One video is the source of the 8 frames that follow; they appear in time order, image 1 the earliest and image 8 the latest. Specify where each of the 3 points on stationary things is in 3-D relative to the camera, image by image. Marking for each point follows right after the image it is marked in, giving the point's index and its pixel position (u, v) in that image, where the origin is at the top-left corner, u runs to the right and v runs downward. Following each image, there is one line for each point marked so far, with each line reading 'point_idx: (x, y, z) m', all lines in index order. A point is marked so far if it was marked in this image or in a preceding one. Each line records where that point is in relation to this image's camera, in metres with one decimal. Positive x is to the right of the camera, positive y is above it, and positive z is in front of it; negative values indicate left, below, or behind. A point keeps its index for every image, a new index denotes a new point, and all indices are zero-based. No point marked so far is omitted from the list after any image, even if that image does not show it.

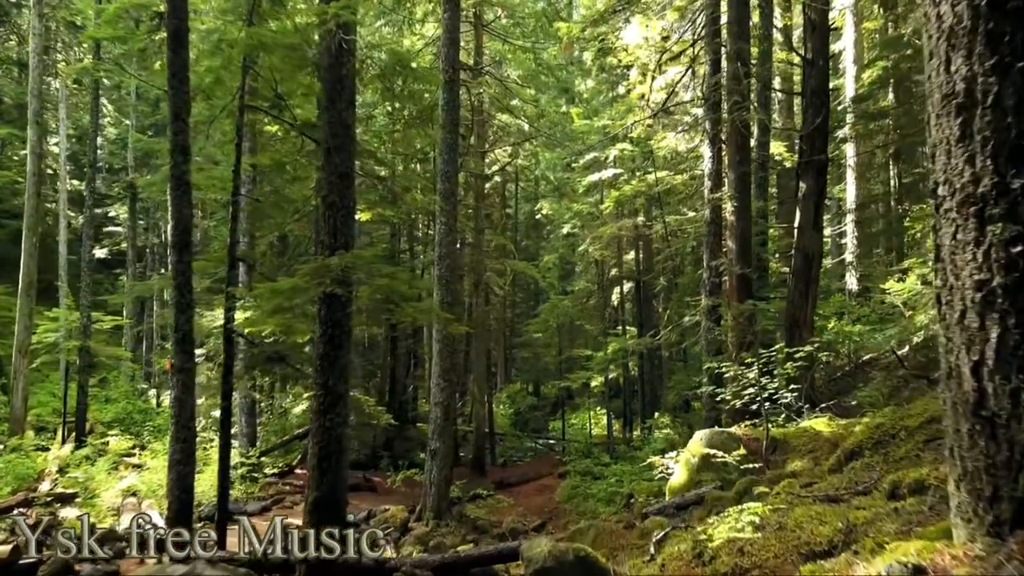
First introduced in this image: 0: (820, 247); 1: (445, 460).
0: (+4.6, +0.6, +11.5) m
1: (-1.2, -3.1, +13.8) m
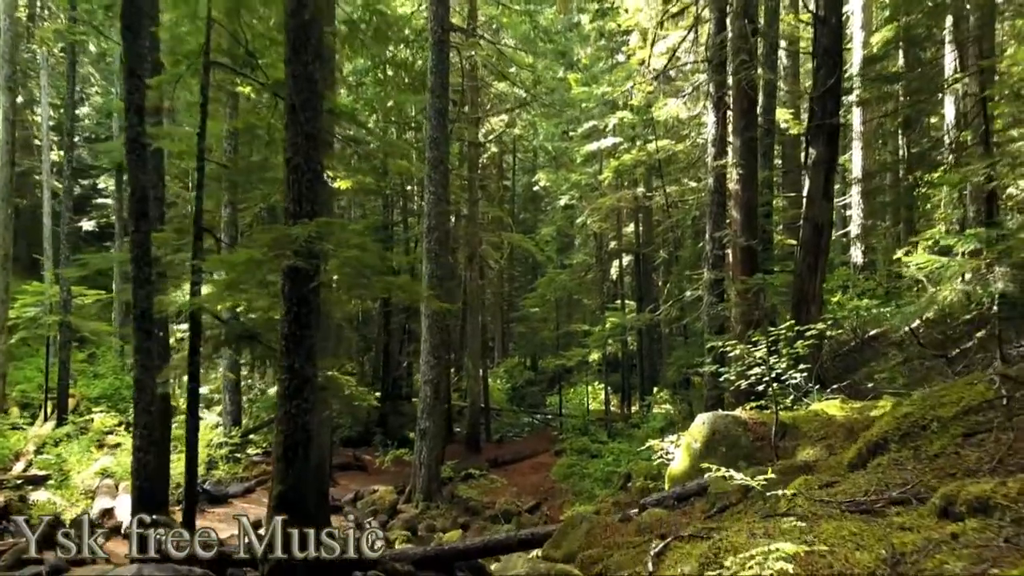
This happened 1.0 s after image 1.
0: (+4.5, +1.0, +10.9) m
1: (-1.3, -2.7, +13.3) m
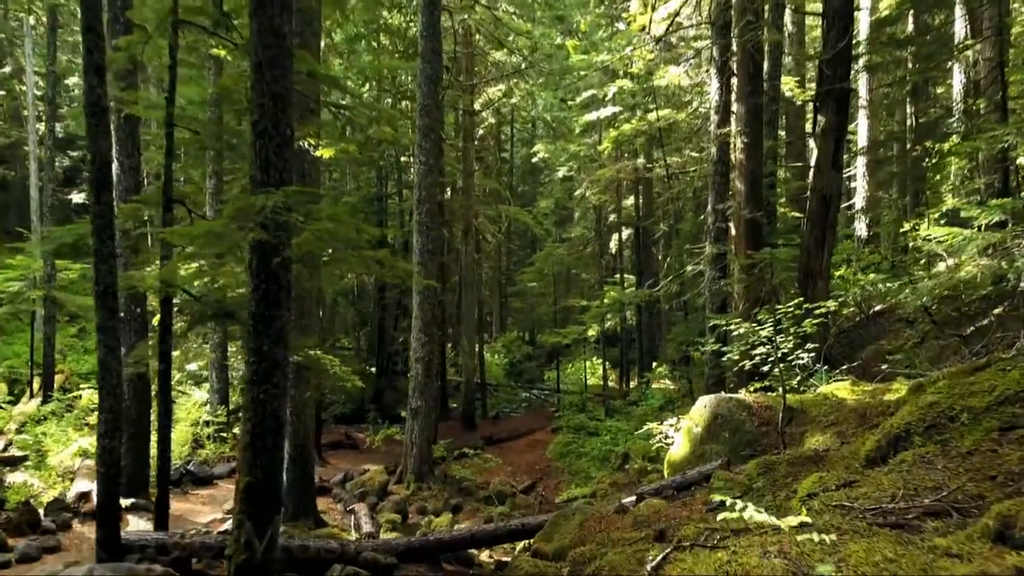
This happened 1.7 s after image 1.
0: (+4.4, +1.3, +10.3) m
1: (-1.4, -2.2, +12.9) m
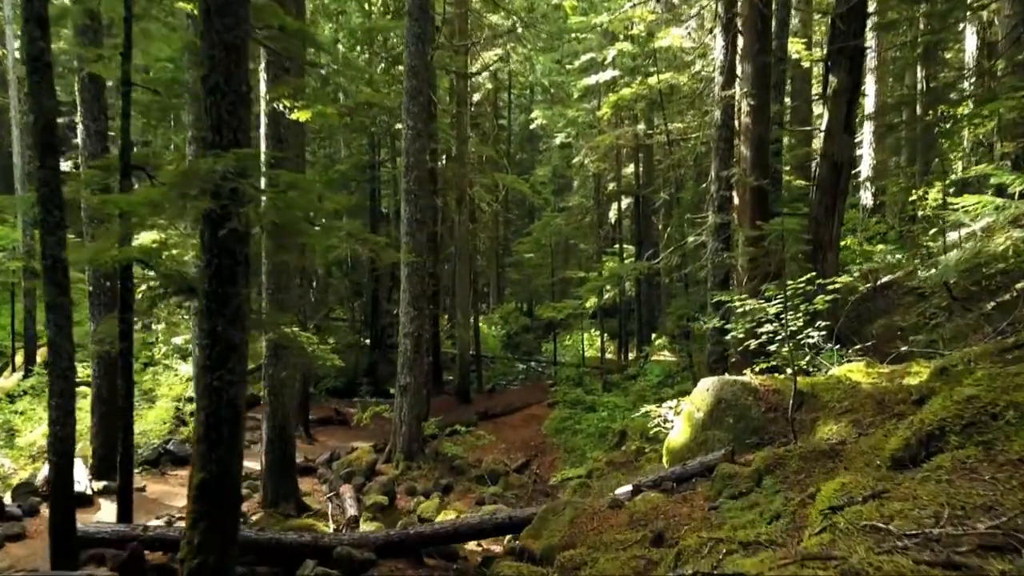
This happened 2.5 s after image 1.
0: (+4.3, +1.7, +9.7) m
1: (-1.5, -1.8, +12.4) m
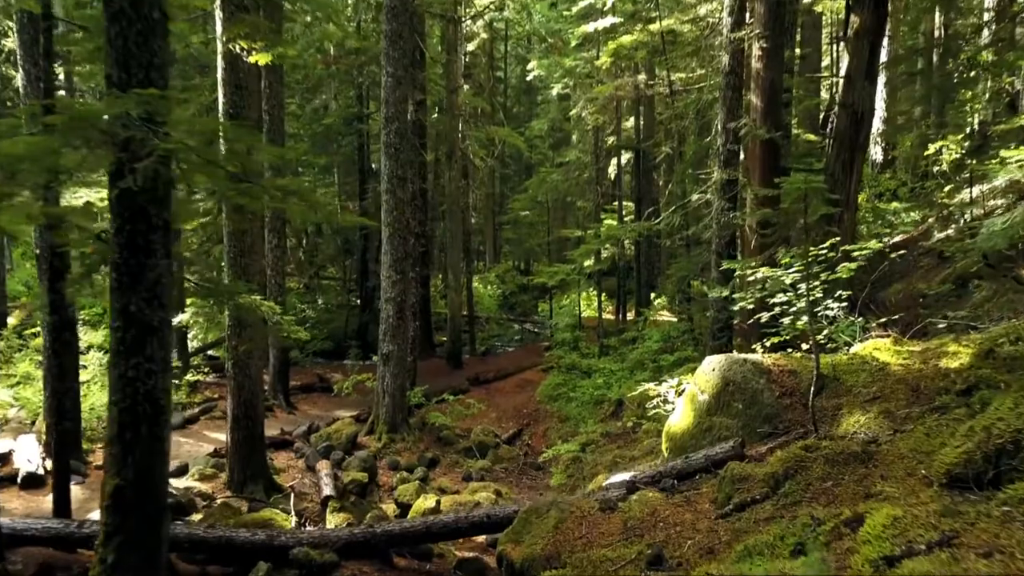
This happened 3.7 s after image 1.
0: (+4.1, +2.1, +8.8) m
1: (-1.7, -1.2, +11.6) m
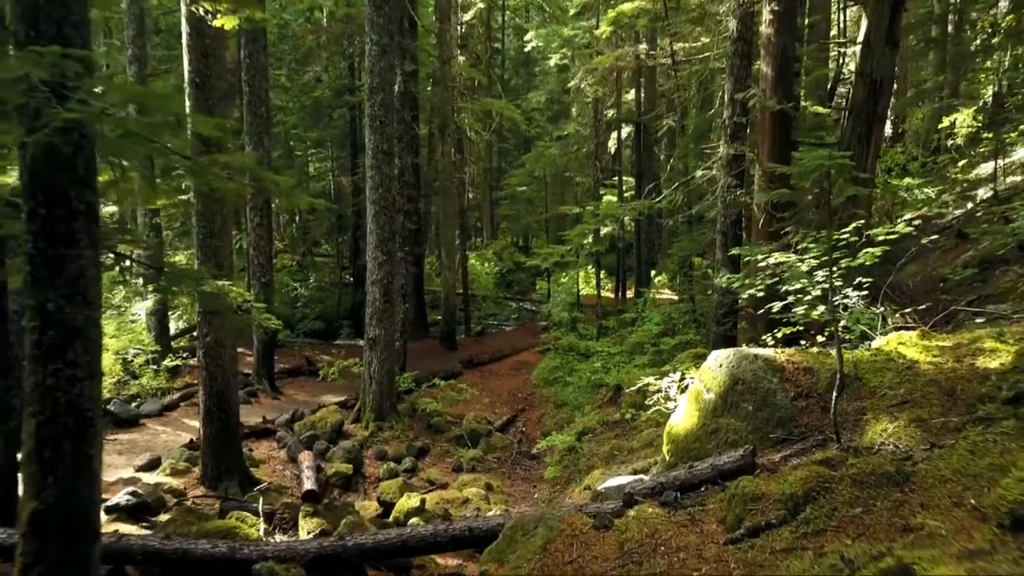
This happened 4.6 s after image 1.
0: (+4.0, +2.3, +8.1) m
1: (-1.8, -0.9, +11.1) m
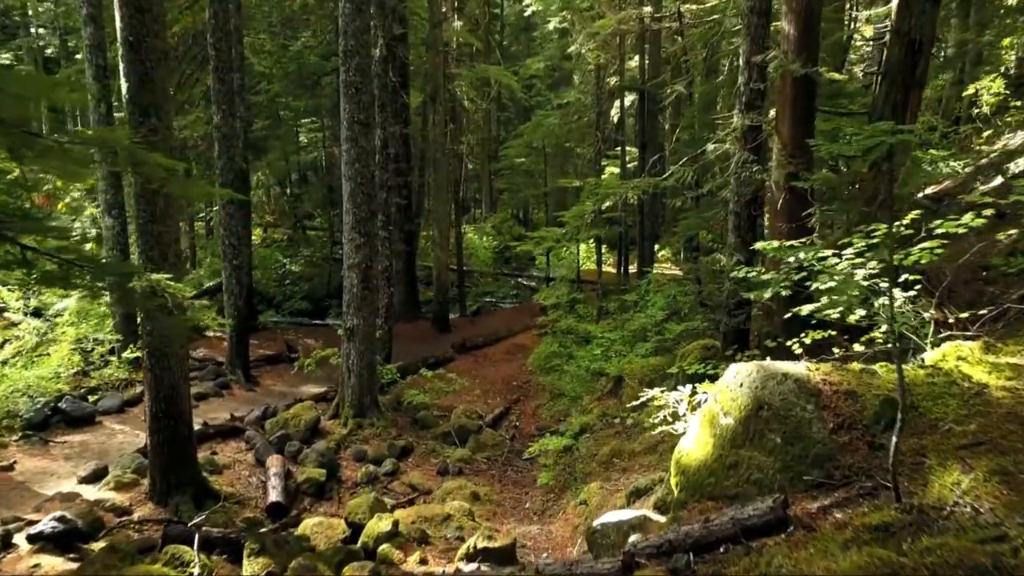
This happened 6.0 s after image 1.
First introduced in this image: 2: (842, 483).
0: (+3.9, +2.4, +7.1) m
1: (-1.9, -0.7, +10.2) m
2: (+1.6, -1.0, +3.9) m
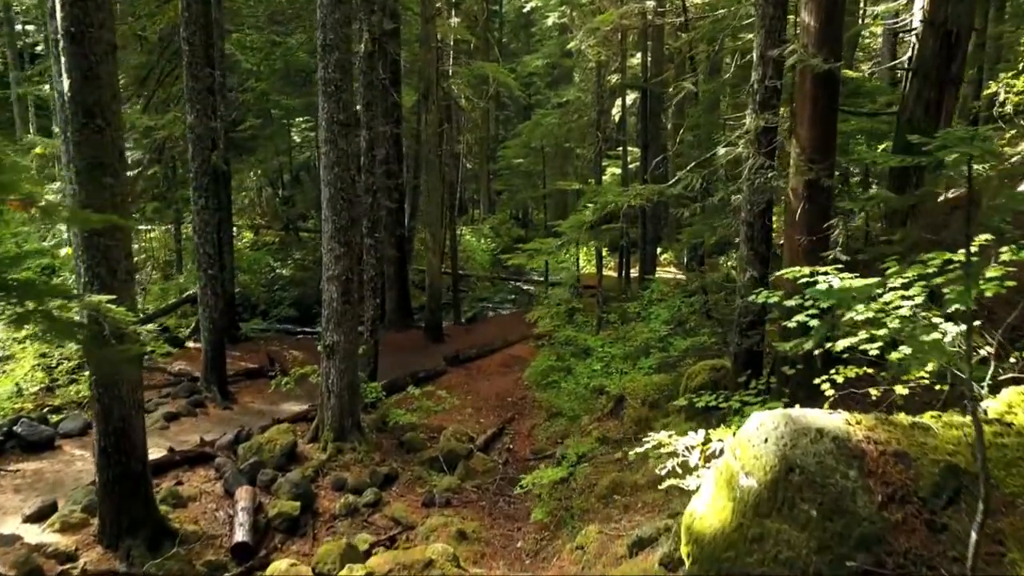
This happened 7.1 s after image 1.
0: (+3.8, +2.2, +6.3) m
1: (-2.0, -0.9, +9.5) m
2: (+1.6, -1.1, +3.1) m
